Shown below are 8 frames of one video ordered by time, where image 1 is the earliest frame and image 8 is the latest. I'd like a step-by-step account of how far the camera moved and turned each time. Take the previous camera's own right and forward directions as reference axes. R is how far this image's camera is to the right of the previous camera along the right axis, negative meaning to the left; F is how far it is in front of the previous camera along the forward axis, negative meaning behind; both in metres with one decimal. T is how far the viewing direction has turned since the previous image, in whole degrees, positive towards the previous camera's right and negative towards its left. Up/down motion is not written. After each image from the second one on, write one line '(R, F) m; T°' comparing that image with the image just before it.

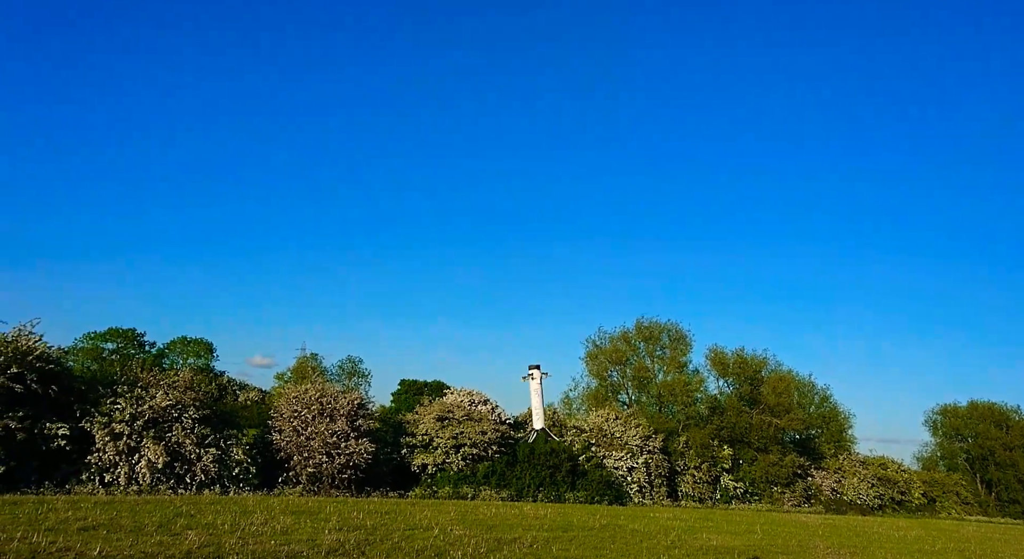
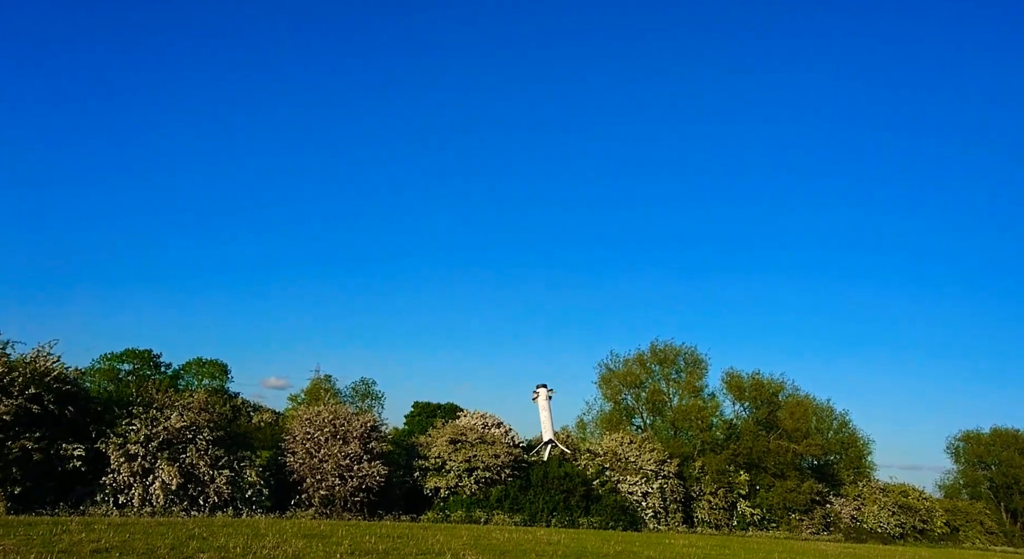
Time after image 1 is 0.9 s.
(-0.1, +0.1) m; -1°
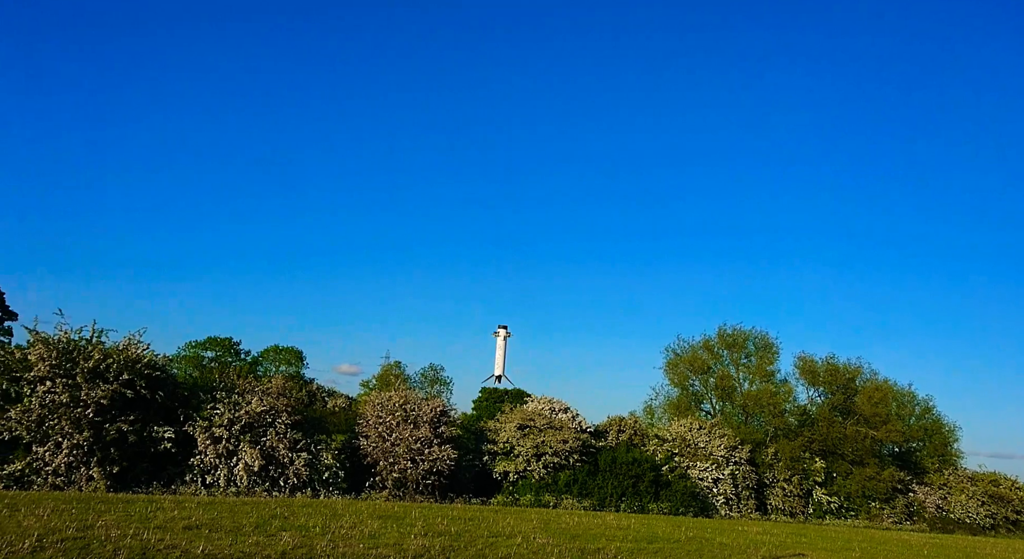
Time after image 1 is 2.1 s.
(-0.4, -0.4) m; -4°
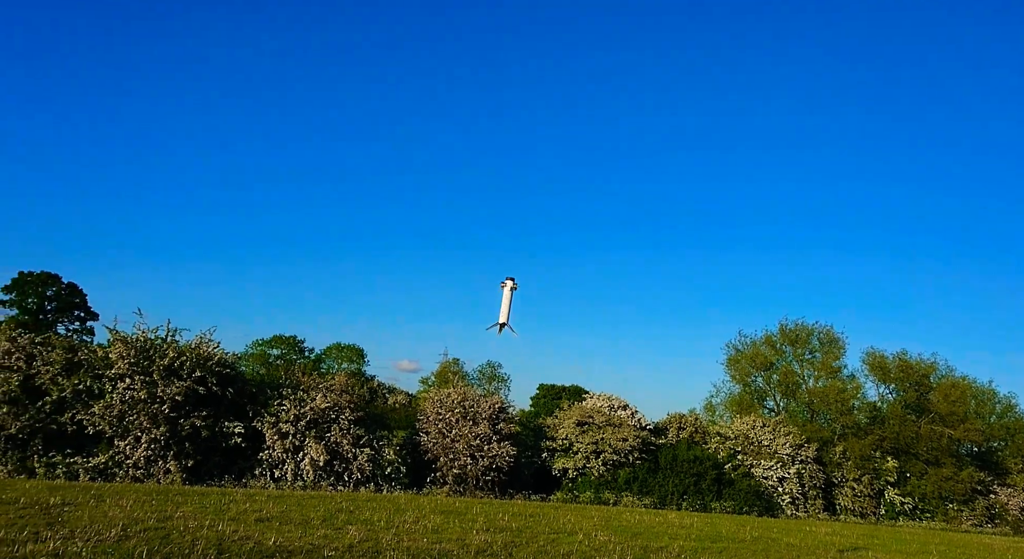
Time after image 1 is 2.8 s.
(-0.5, 0.0) m; -3°
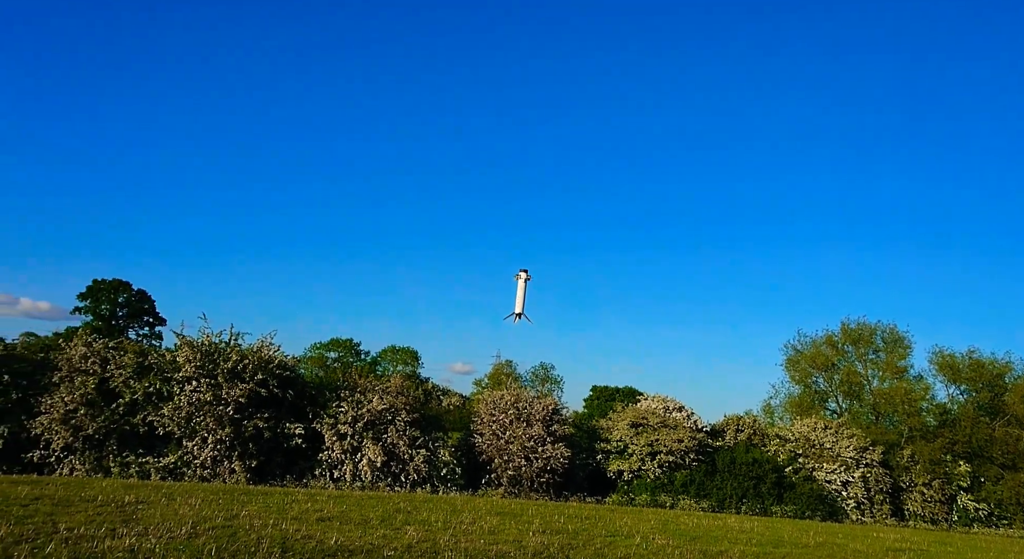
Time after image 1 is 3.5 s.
(-0.5, +0.2) m; -3°
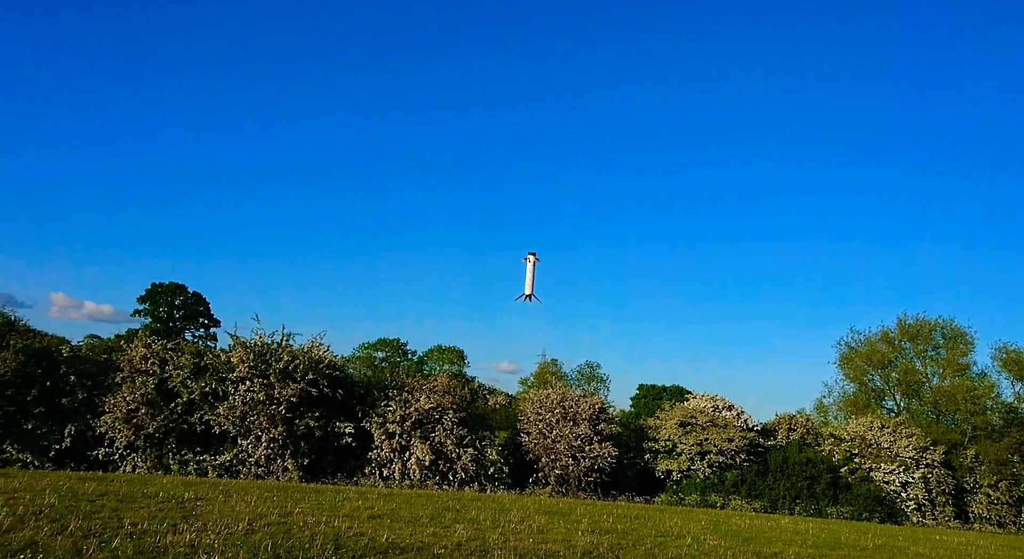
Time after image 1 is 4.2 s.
(-0.3, +0.4) m; -3°
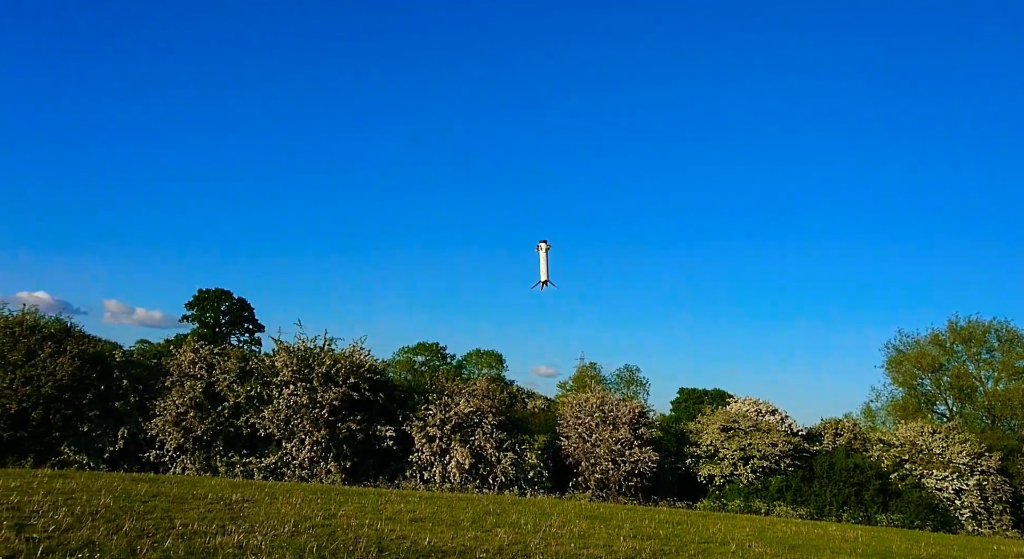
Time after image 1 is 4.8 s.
(-0.3, +0.5) m; -2°
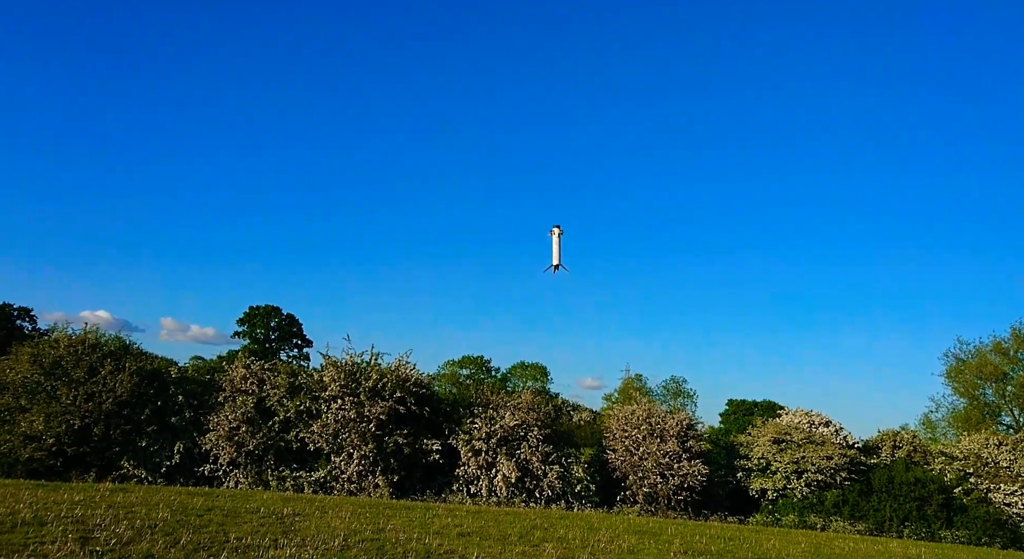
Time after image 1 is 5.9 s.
(-0.2, +0.8) m; -3°
